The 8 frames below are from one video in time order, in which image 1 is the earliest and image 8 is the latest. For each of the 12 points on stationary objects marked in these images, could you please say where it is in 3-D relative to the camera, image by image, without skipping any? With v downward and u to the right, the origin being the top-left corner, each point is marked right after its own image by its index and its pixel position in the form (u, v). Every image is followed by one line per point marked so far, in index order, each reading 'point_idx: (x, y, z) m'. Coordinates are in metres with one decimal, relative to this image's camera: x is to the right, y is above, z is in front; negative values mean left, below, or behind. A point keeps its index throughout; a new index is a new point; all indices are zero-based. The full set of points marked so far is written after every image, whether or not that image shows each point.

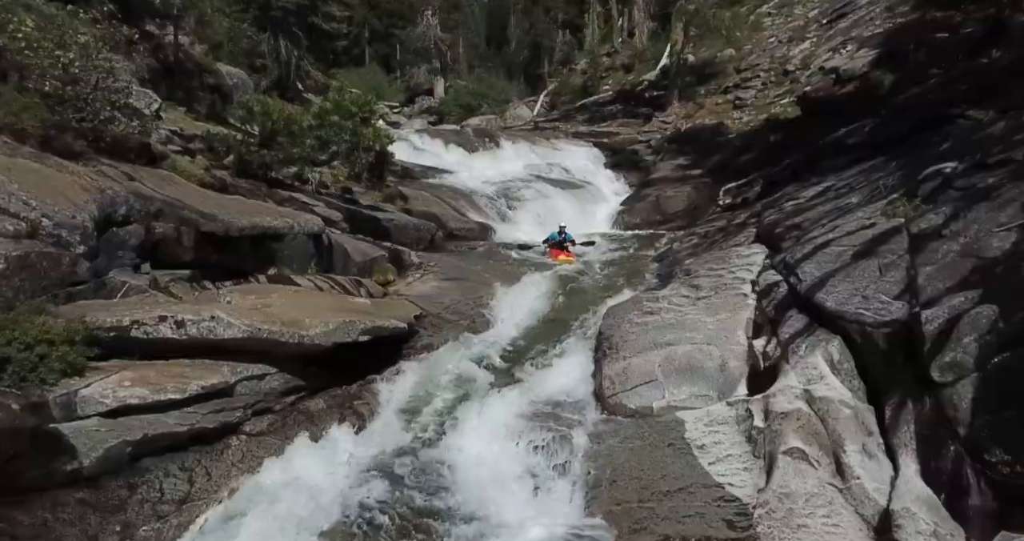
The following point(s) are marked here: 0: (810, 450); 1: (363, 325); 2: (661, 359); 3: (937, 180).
0: (+2.9, -1.8, +6.4) m
1: (-1.8, -0.6, +7.8) m
2: (+1.9, -1.1, +8.1) m
3: (+5.8, +1.2, +8.8) m
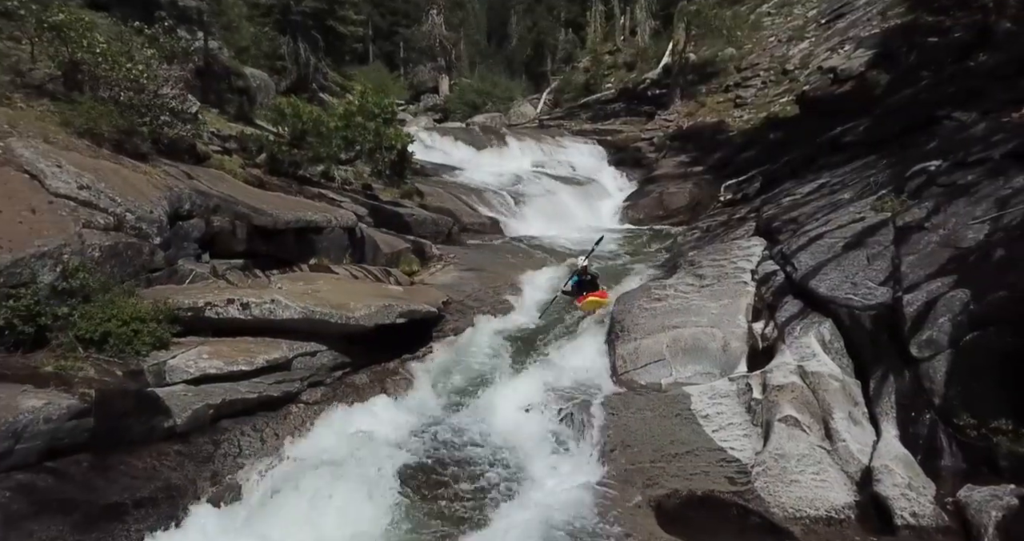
0: (+3.2, -1.6, +7.2) m
1: (-1.5, -0.5, +8.7) m
2: (+2.2, -1.0, +9.0) m
3: (+6.1, +1.4, +9.6) m
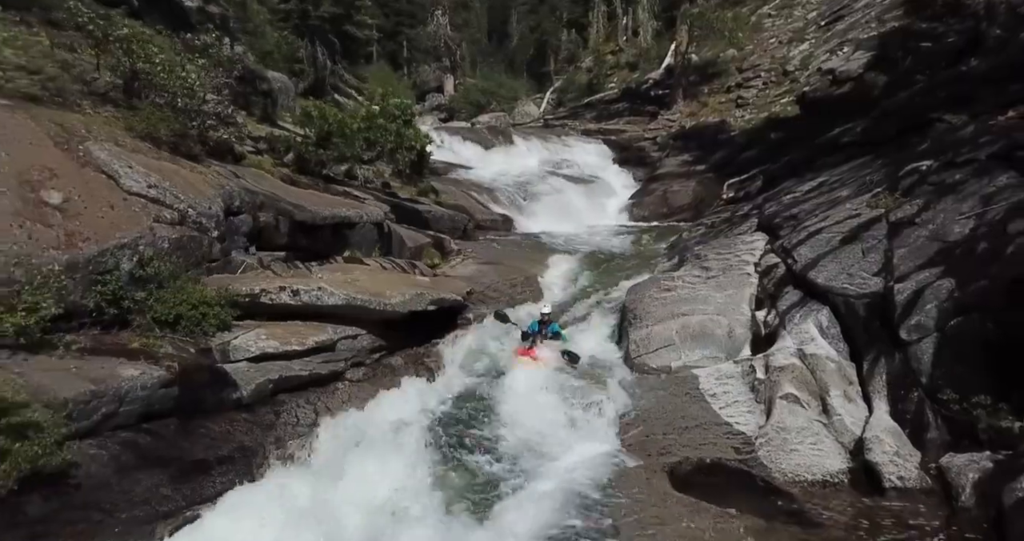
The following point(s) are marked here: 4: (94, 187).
0: (+3.5, -1.5, +8.0) m
1: (-1.2, -0.4, +9.4) m
2: (+2.5, -0.8, +9.7) m
3: (+6.4, +1.5, +10.3) m
4: (-4.6, +0.9, +7.3) m
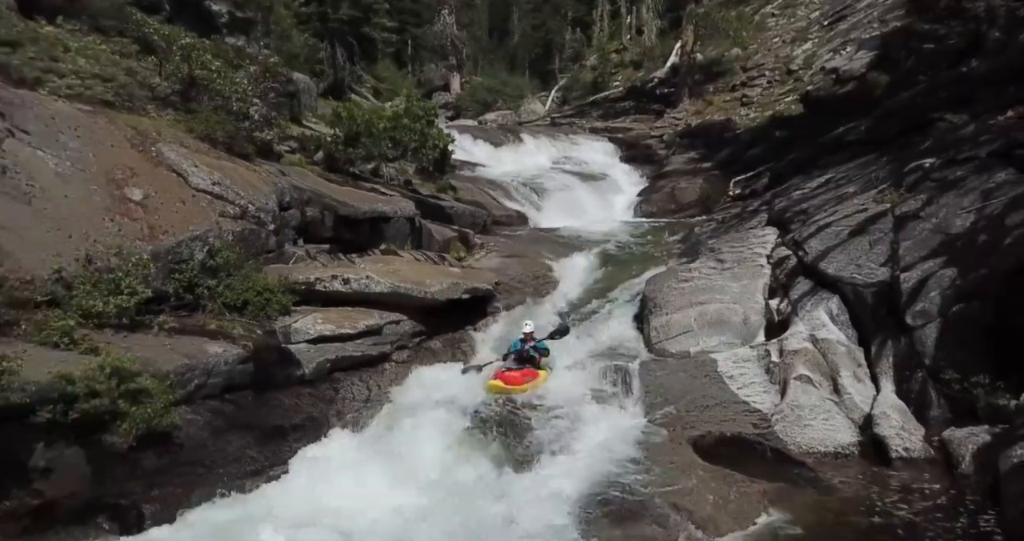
0: (+4.0, -1.4, +8.6) m
1: (-0.7, -0.2, +10.1) m
2: (+2.9, -0.7, +10.4) m
3: (+6.8, +1.6, +11.0) m
4: (-4.2, +1.0, +7.9) m
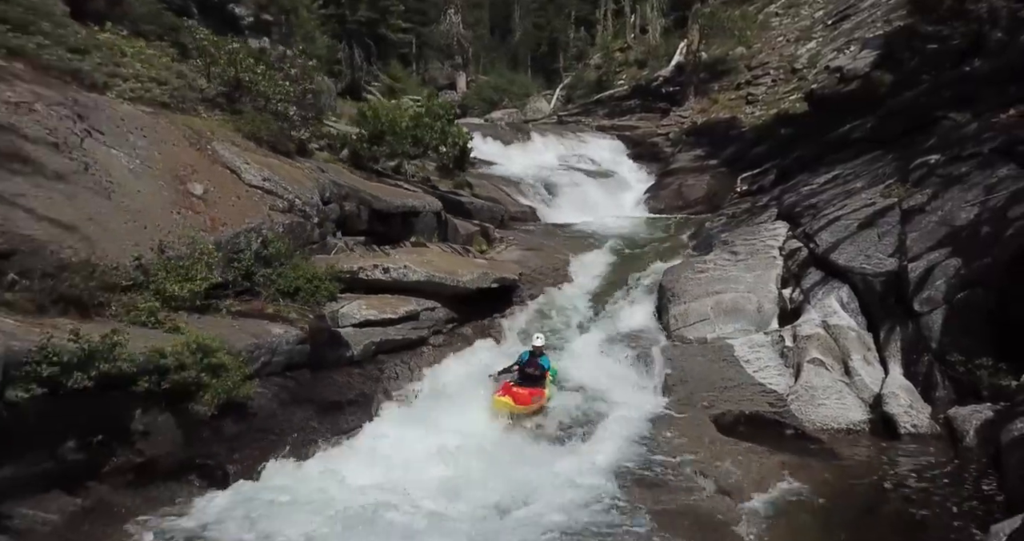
0: (+4.4, -1.2, +9.1) m
1: (-0.3, -0.1, +10.6) m
2: (+3.4, -0.5, +10.9) m
3: (+7.3, +1.8, +11.5) m
4: (-3.8, +1.2, +8.5) m
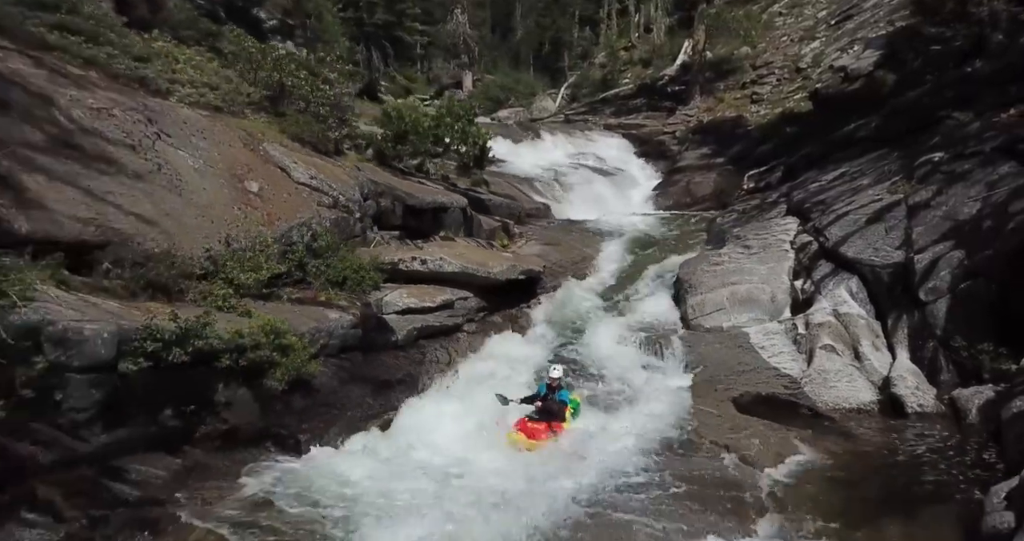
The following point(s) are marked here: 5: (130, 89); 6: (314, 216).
0: (+4.9, -1.1, +9.7) m
1: (+0.1, +0.1, +11.2) m
2: (+3.8, -0.4, +11.5) m
3: (+7.7, +1.9, +12.1) m
4: (-3.3, +1.3, +9.1) m
5: (-4.9, +2.3, +8.4) m
6: (-2.7, +0.8, +8.9) m
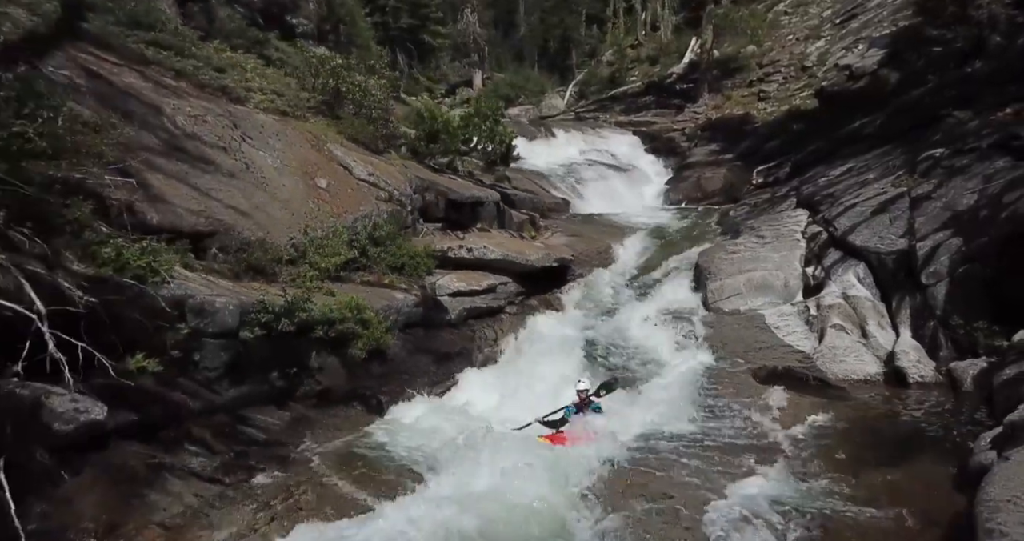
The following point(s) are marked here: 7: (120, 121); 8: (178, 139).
0: (+5.5, -0.9, +10.7) m
1: (+0.8, +0.3, +12.2) m
2: (+4.5, -0.2, +12.5) m
3: (+8.4, +2.2, +13.0) m
4: (-2.7, +1.5, +10.1) m
5: (-4.3, +2.5, +9.5) m
6: (-2.1, +1.0, +9.9) m
7: (-4.5, +1.7, +7.5) m
8: (-4.2, +1.6, +8.1) m
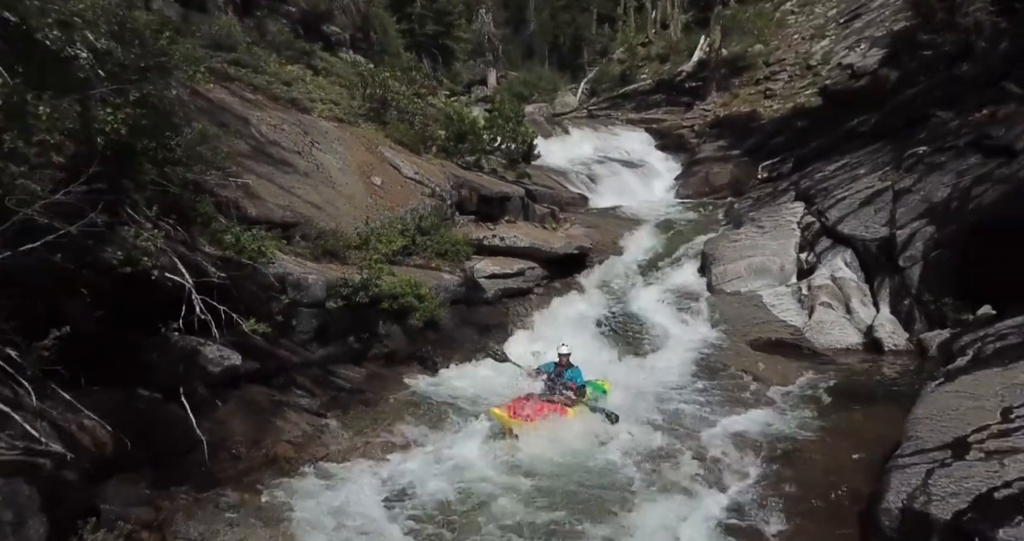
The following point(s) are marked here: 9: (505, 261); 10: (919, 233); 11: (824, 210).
0: (+6.0, -0.6, +12.2) m
1: (+1.3, +0.6, +13.7) m
2: (+5.0, +0.1, +14.0) m
3: (+8.9, +2.5, +14.4) m
4: (-2.2, +1.7, +11.7) m
5: (-3.8, +2.8, +11.1) m
6: (-1.6, +1.2, +11.5) m
7: (-4.1, +1.9, +9.1) m
8: (-3.7, +1.9, +9.7) m
9: (-0.1, +0.2, +12.3) m
10: (+7.7, +0.7, +12.2) m
11: (+7.0, +1.4, +14.7) m
